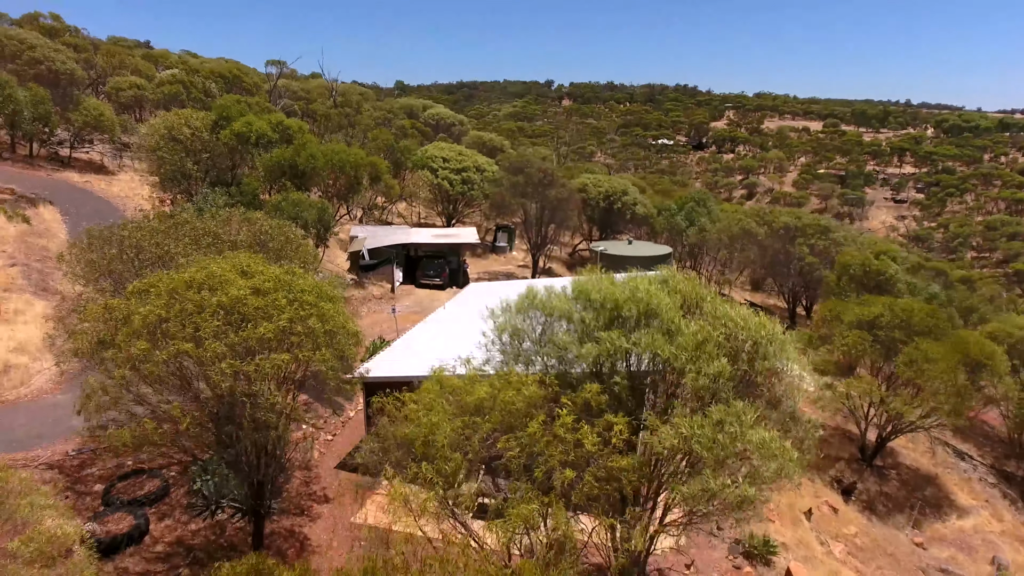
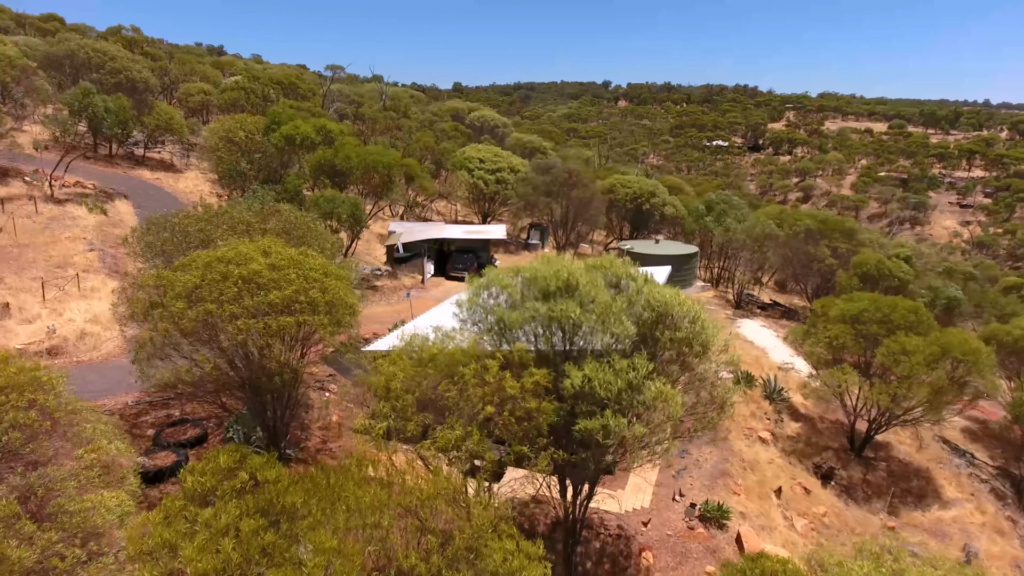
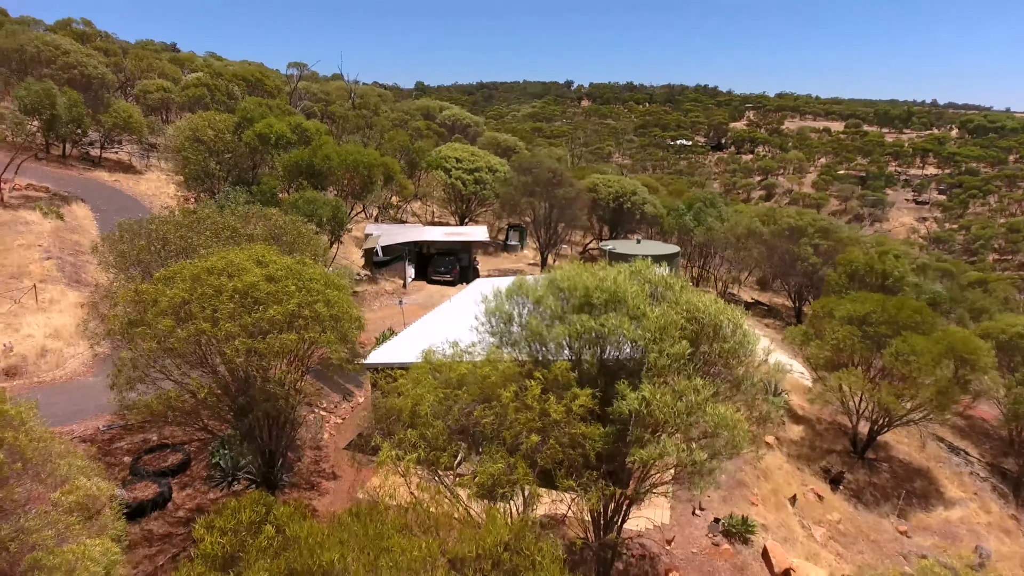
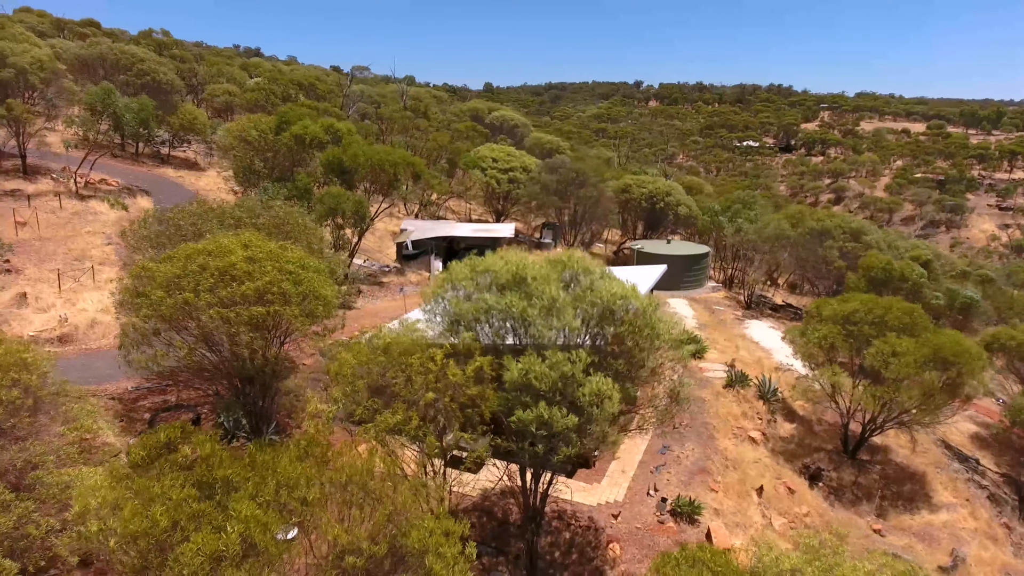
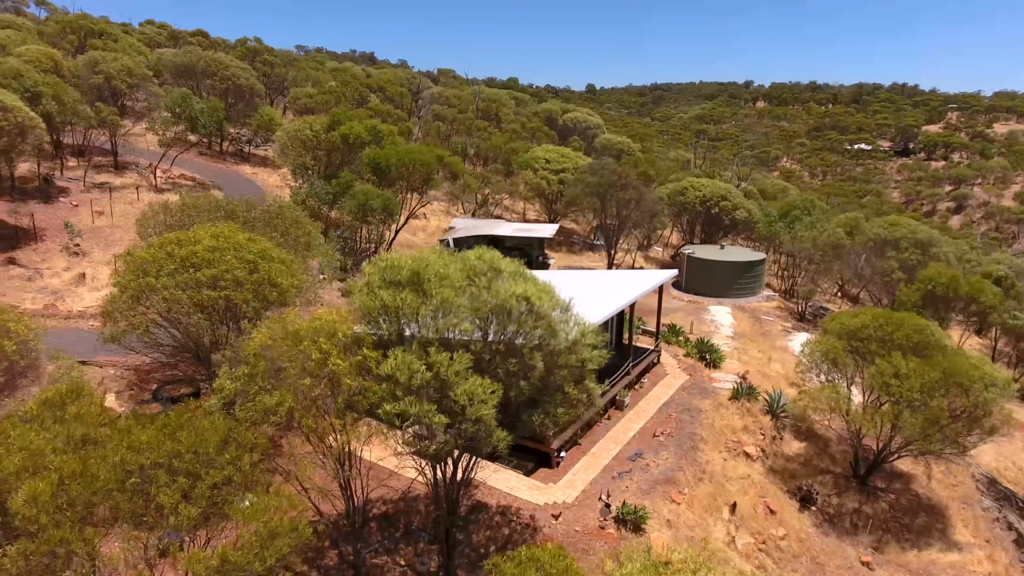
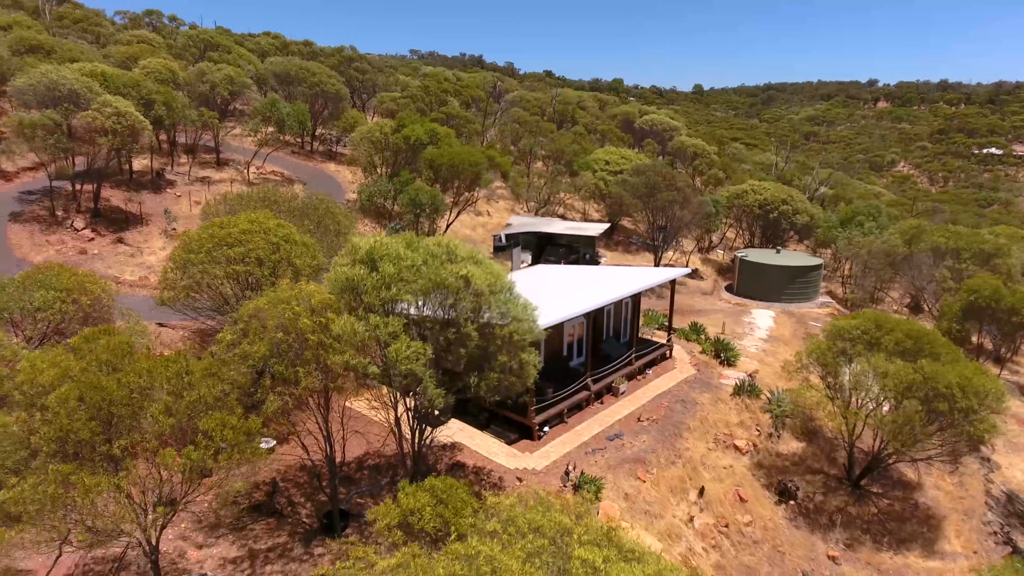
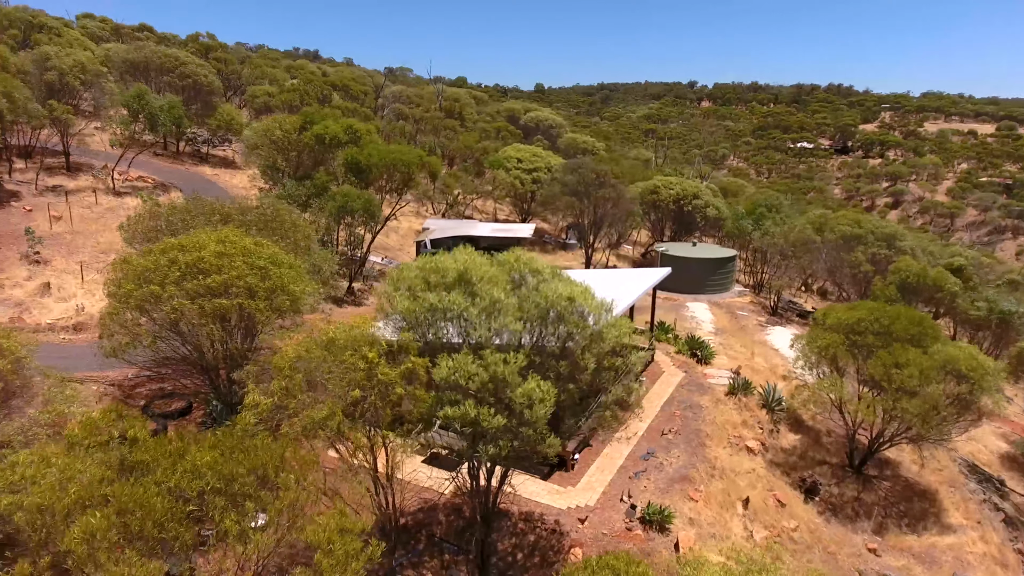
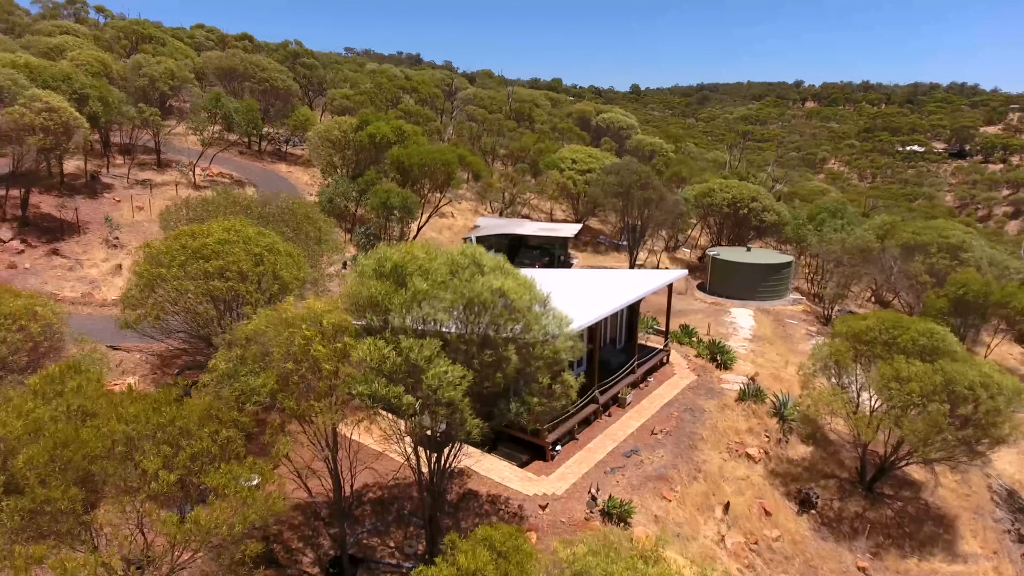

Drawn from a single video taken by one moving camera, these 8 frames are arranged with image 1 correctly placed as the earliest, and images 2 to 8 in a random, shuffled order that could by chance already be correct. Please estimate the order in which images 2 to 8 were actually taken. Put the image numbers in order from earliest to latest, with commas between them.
3, 2, 4, 7, 5, 8, 6
